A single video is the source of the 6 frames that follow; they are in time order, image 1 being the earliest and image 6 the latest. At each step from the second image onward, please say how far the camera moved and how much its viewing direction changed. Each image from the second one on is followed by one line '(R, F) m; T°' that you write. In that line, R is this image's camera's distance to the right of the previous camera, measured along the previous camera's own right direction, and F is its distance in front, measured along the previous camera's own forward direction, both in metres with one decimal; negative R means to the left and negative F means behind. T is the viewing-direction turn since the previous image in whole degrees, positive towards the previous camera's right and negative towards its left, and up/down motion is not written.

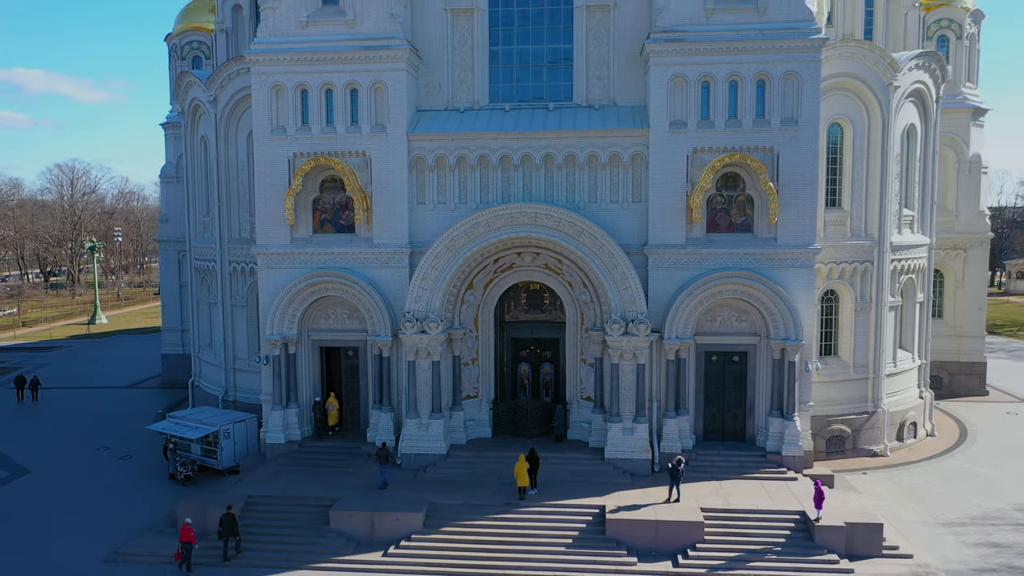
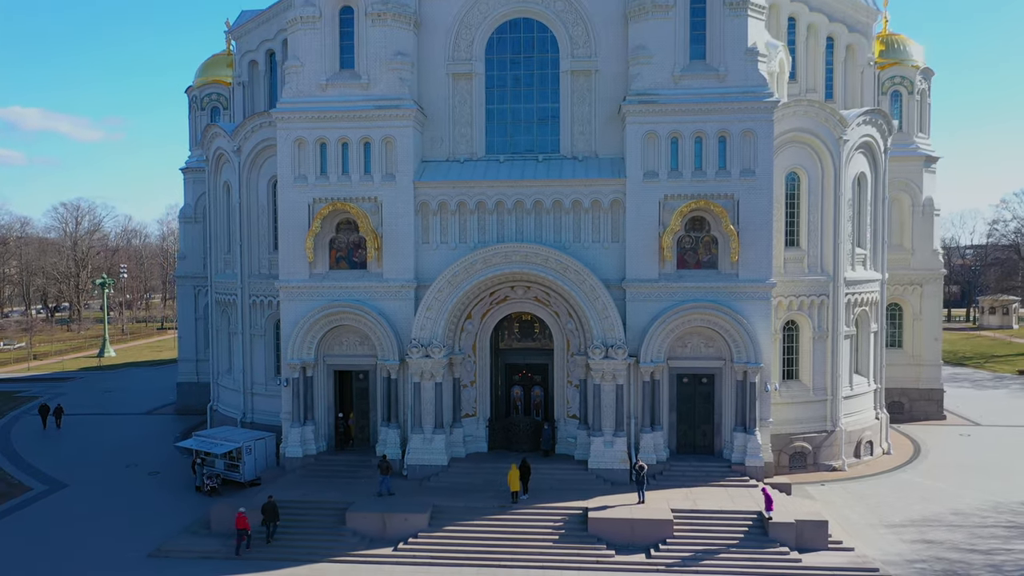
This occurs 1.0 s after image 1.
(0.0, -3.2) m; +1°
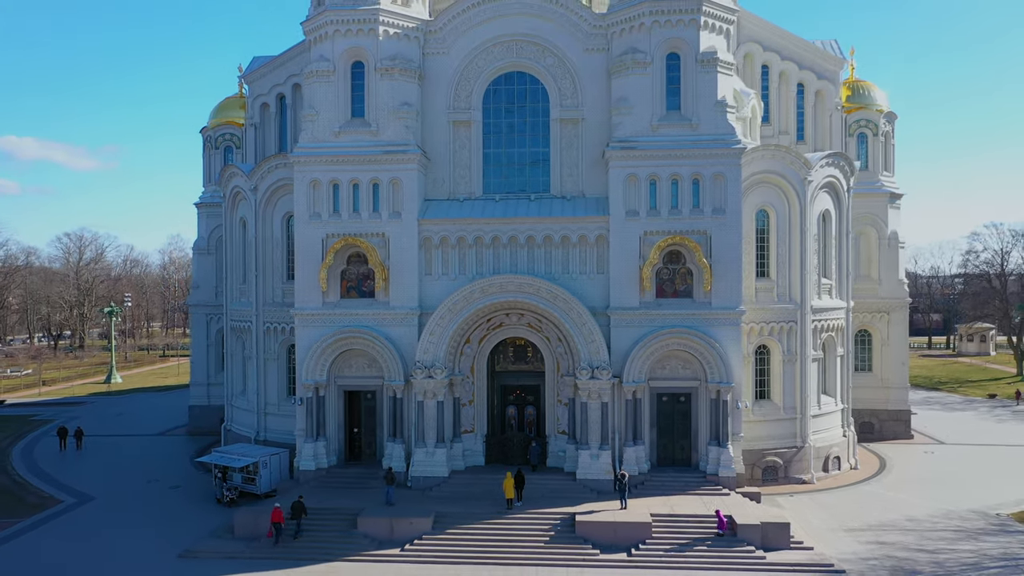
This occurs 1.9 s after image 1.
(0.0, -2.9) m; 0°
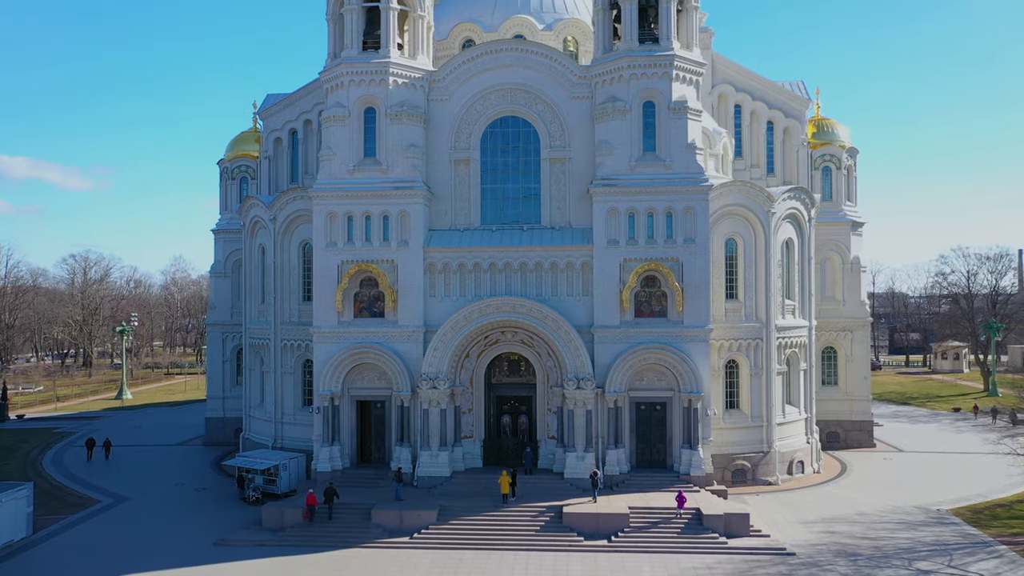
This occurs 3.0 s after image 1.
(-0.1, -3.9) m; +1°
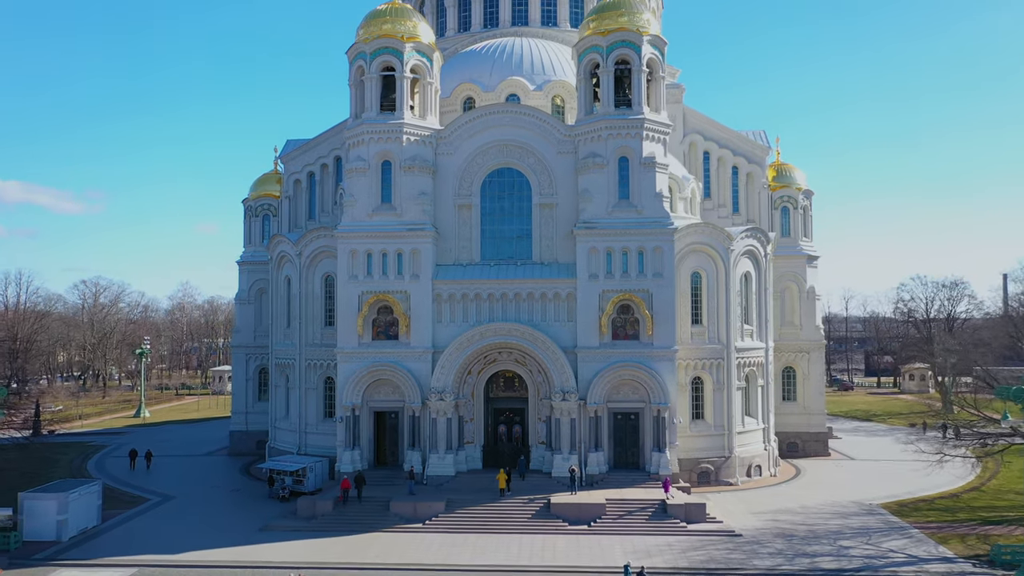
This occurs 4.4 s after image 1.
(-0.2, -6.0) m; +1°
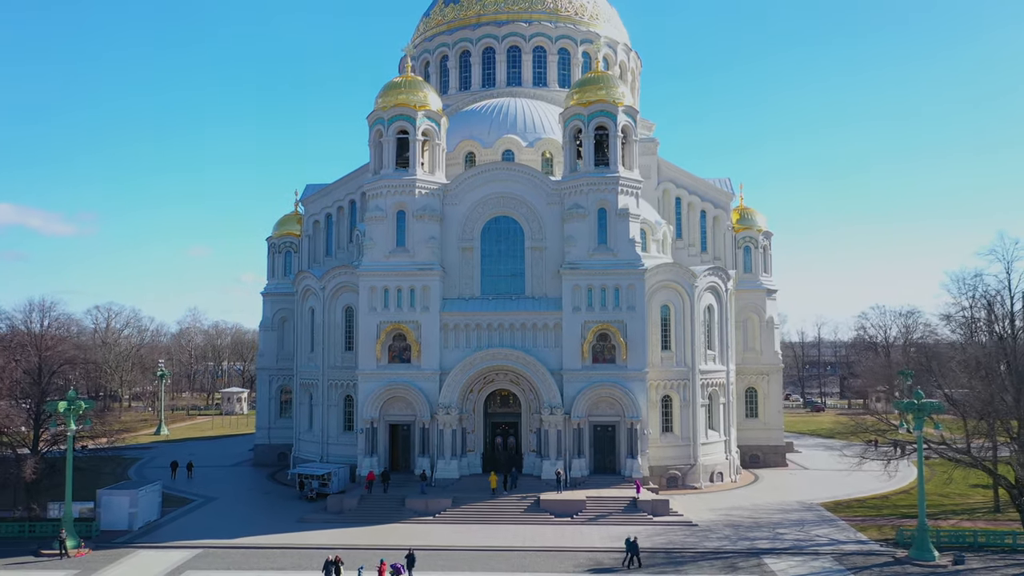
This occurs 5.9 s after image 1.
(-0.3, -7.3) m; +1°
